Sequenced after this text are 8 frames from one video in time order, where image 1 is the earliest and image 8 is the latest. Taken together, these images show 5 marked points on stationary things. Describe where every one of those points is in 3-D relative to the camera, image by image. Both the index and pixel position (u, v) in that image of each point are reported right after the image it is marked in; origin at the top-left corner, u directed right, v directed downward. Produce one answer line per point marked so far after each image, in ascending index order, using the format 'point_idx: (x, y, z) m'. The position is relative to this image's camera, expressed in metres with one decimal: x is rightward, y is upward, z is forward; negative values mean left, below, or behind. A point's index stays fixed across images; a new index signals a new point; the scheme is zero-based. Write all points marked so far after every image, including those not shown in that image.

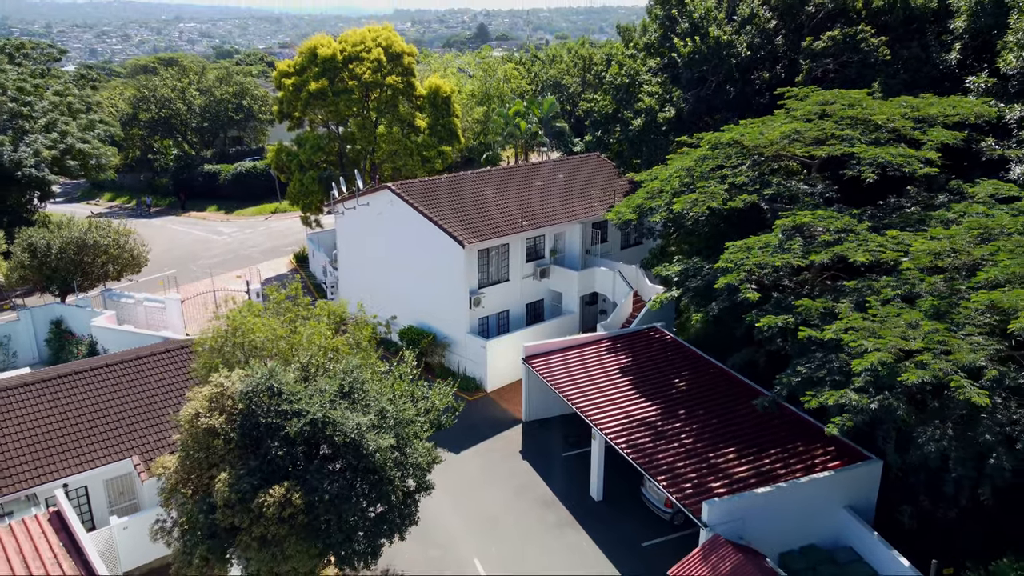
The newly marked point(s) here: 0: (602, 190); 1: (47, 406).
0: (+1.4, +1.6, +13.2) m
1: (-4.8, -1.2, +8.6) m
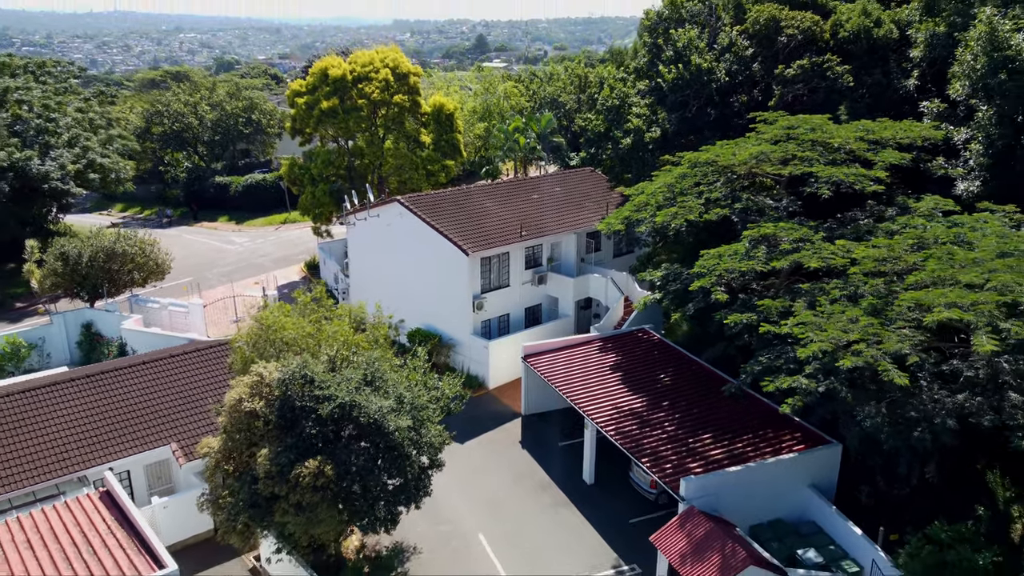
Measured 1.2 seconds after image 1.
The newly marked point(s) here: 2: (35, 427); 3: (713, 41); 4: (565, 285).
0: (+1.4, +1.5, +14.2) m
1: (-4.8, -1.2, +9.5) m
2: (-5.4, -1.5, +9.4) m
3: (+3.0, +3.6, +12.2) m
4: (+0.9, 0.0, +13.3) m
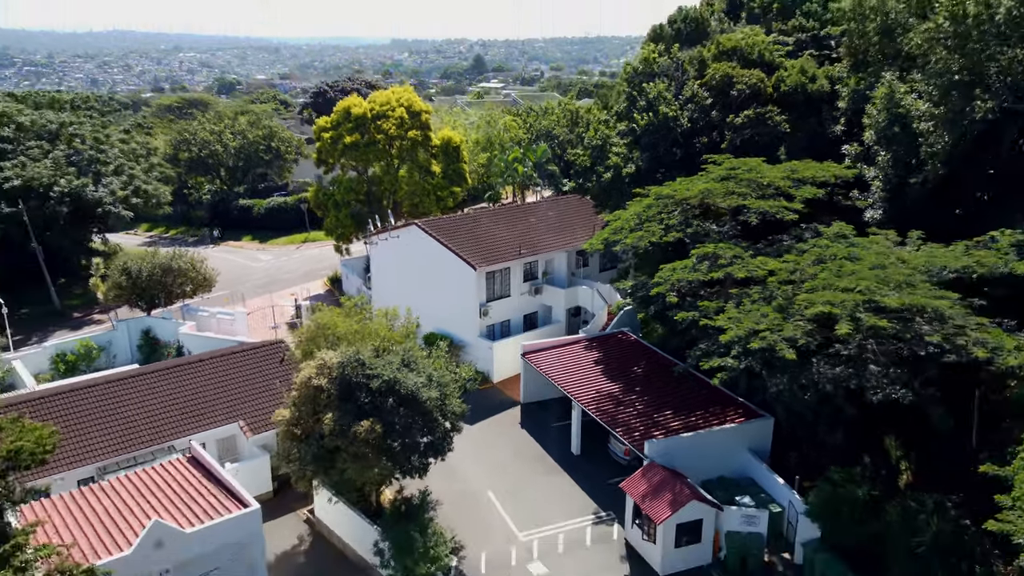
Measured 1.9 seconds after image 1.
0: (+1.4, +1.3, +16.6) m
1: (-4.7, -1.3, +11.9) m
2: (-5.4, -1.7, +11.7) m
3: (+3.0, +3.5, +14.7) m
4: (+0.9, -0.1, +15.6) m
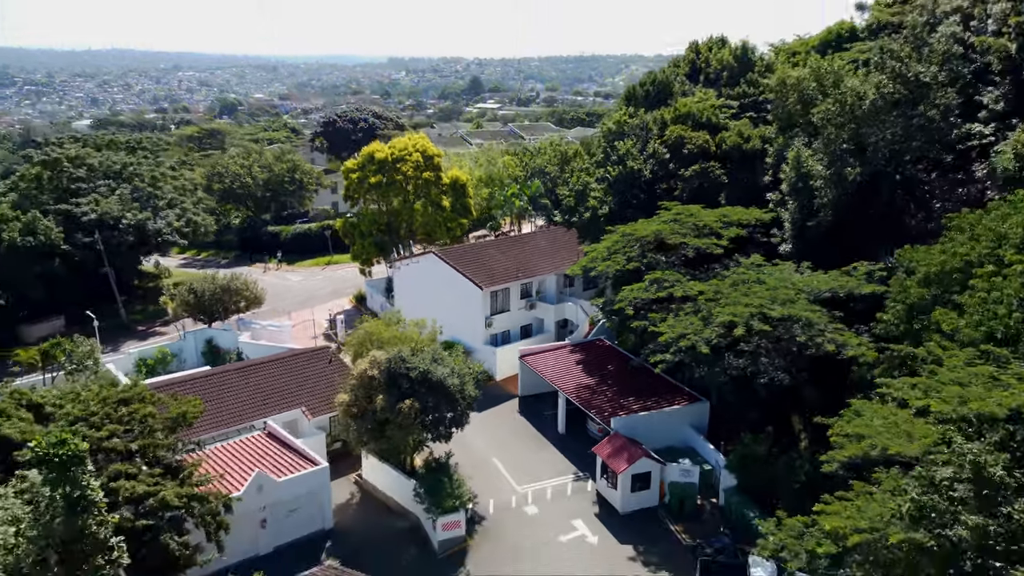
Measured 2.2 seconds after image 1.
0: (+1.4, +0.9, +20.2) m
1: (-4.7, -1.6, +15.4) m
2: (-5.4, -2.0, +15.3) m
3: (+3.0, +3.1, +18.3) m
4: (+0.9, -0.5, +19.2) m
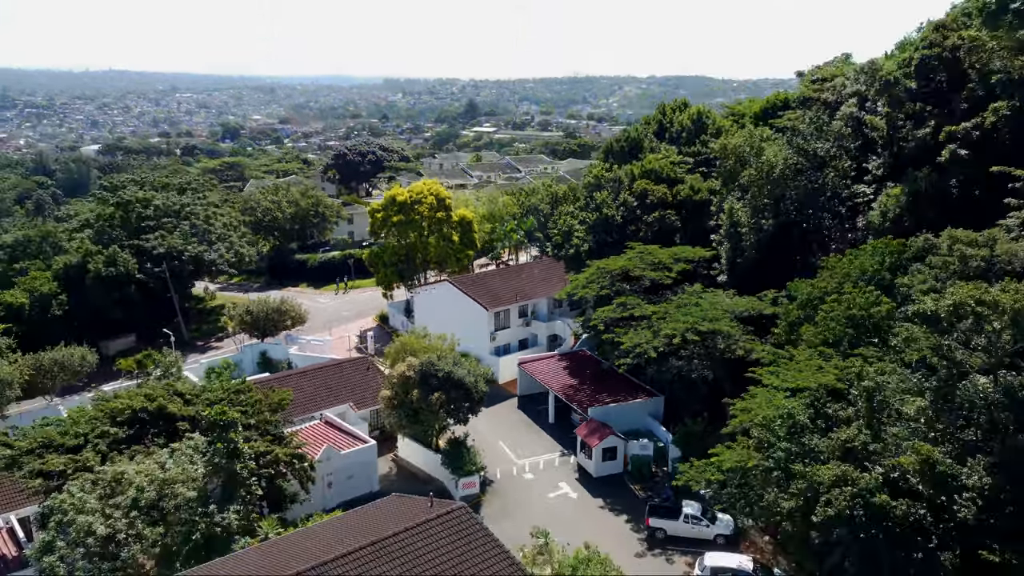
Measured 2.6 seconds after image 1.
0: (+1.4, +0.3, +24.7) m
1: (-4.7, -2.2, +19.8) m
2: (-5.4, -2.5, +19.7) m
3: (+3.0, +2.6, +22.9) m
4: (+0.9, -1.1, +23.7) m
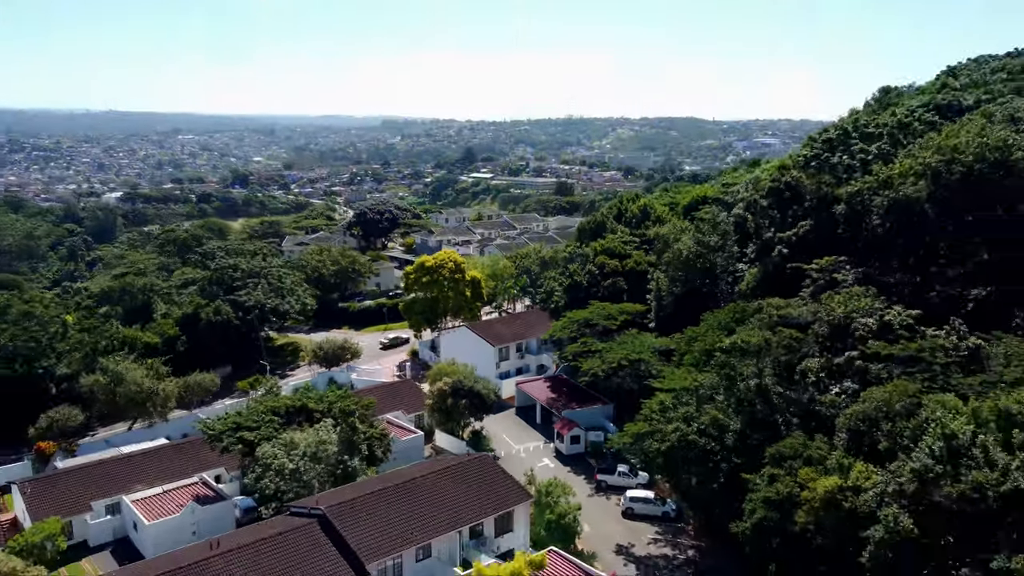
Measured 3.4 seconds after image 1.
0: (+1.3, -1.5, +34.3) m
1: (-4.7, -3.7, +29.3) m
2: (-5.4, -4.0, +29.1) m
3: (+2.9, +0.9, +32.6) m
4: (+0.8, -2.8, +33.2) m
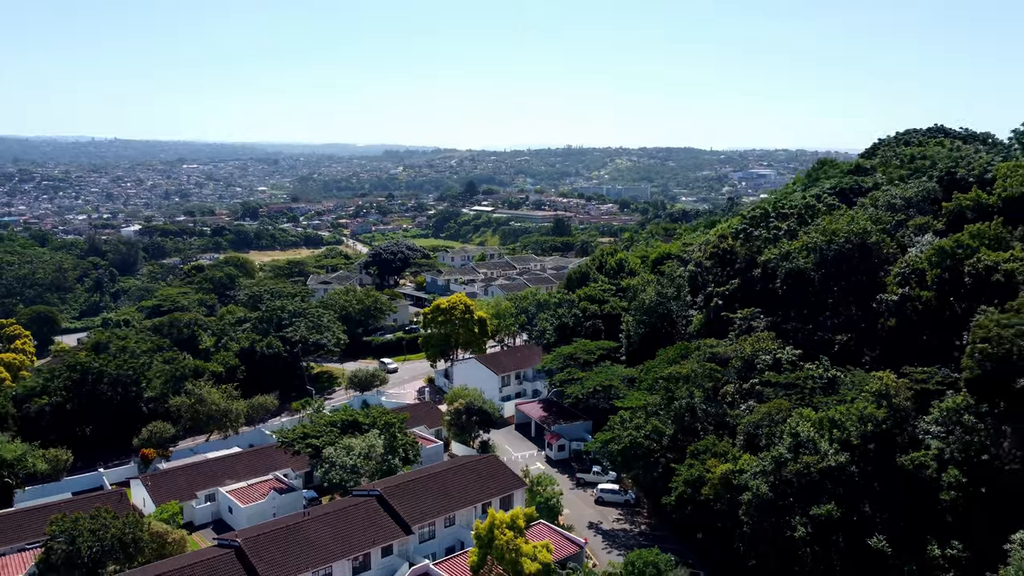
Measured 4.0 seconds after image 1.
0: (+1.3, -3.5, +42.0) m
1: (-4.7, -5.5, +36.9) m
2: (-5.4, -5.8, +36.7) m
3: (+2.9, -1.0, +40.4) m
4: (+0.9, -4.8, +40.8) m
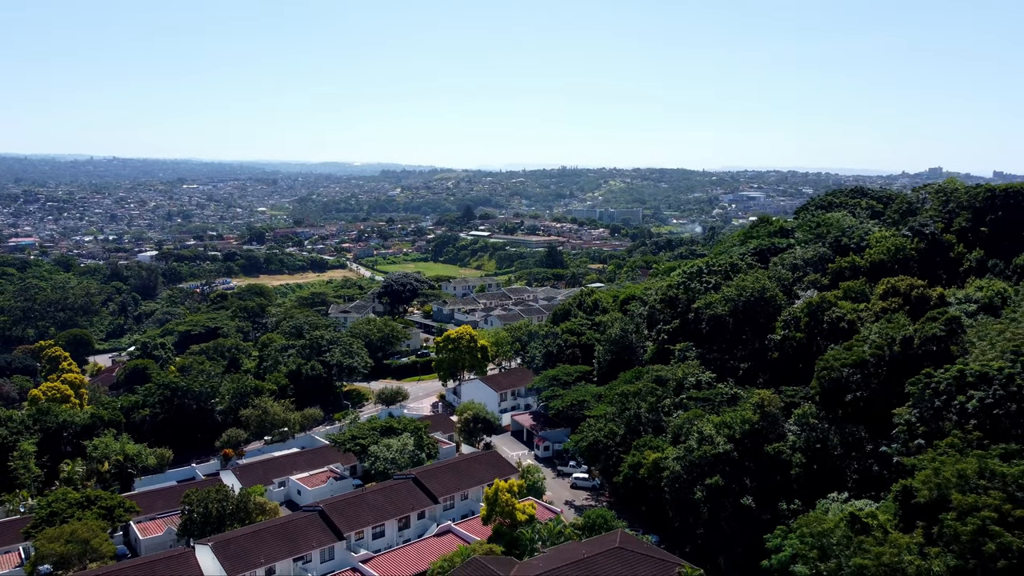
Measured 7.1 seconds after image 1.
0: (+1.1, -5.7, +52.4) m
1: (-4.9, -7.6, +47.2) m
2: (-5.6, -7.9, +47.0) m
3: (+2.7, -3.2, +50.8) m
4: (+0.6, -6.9, +51.2) m
